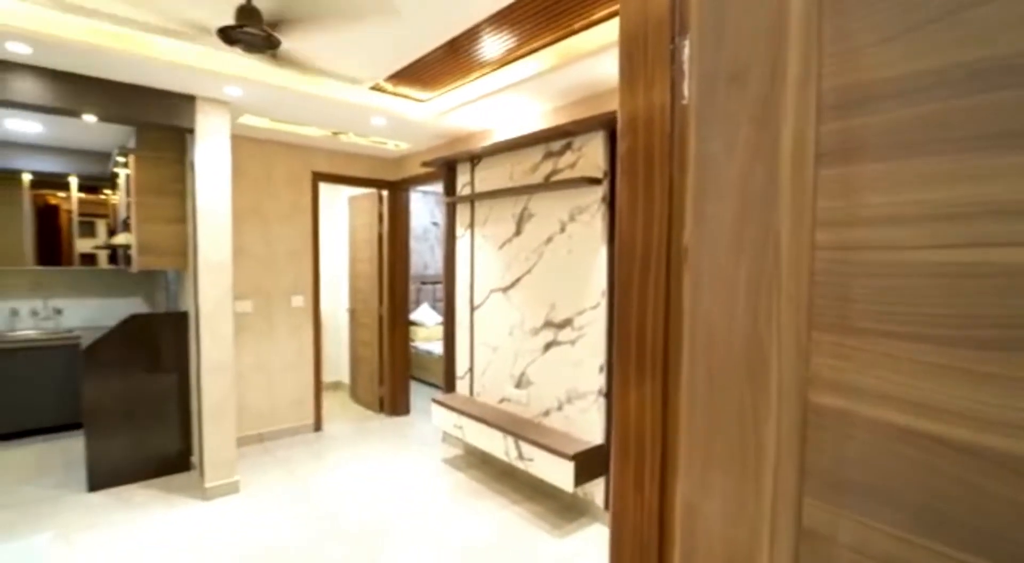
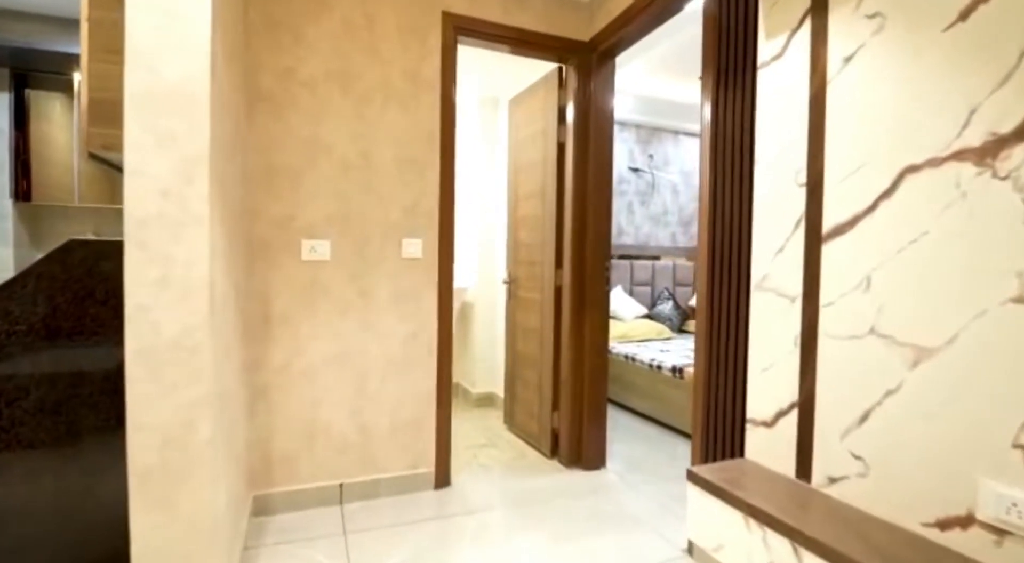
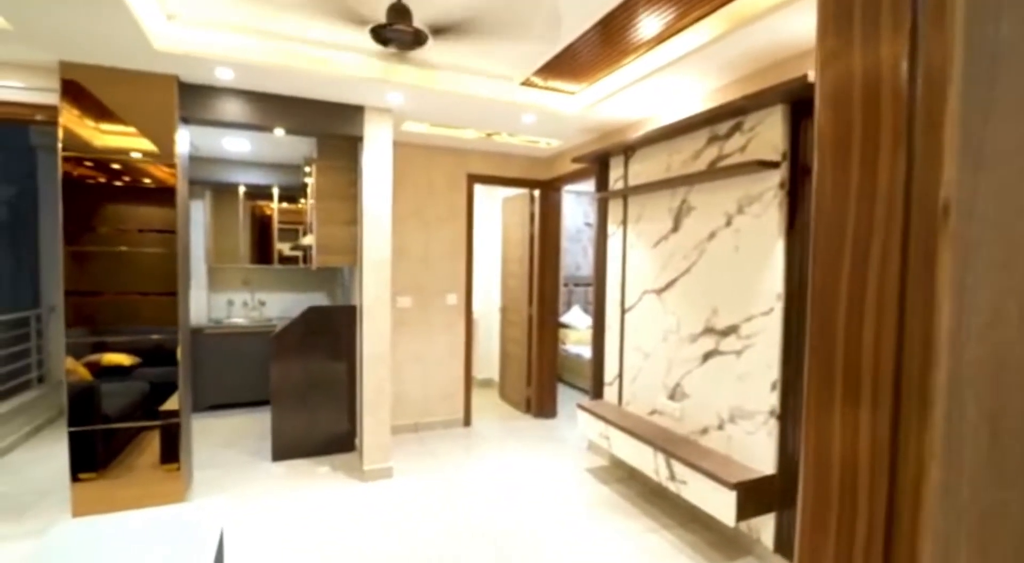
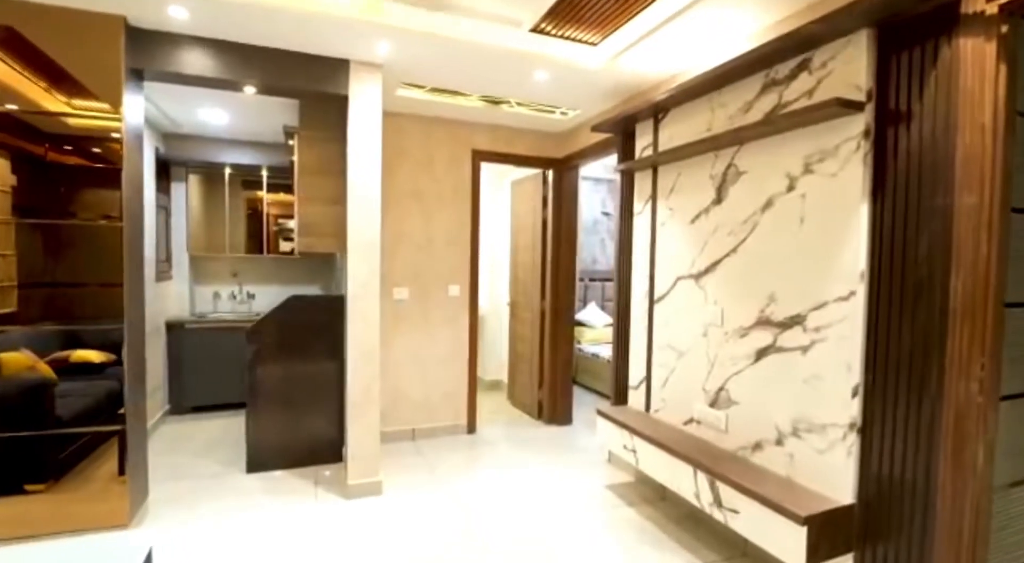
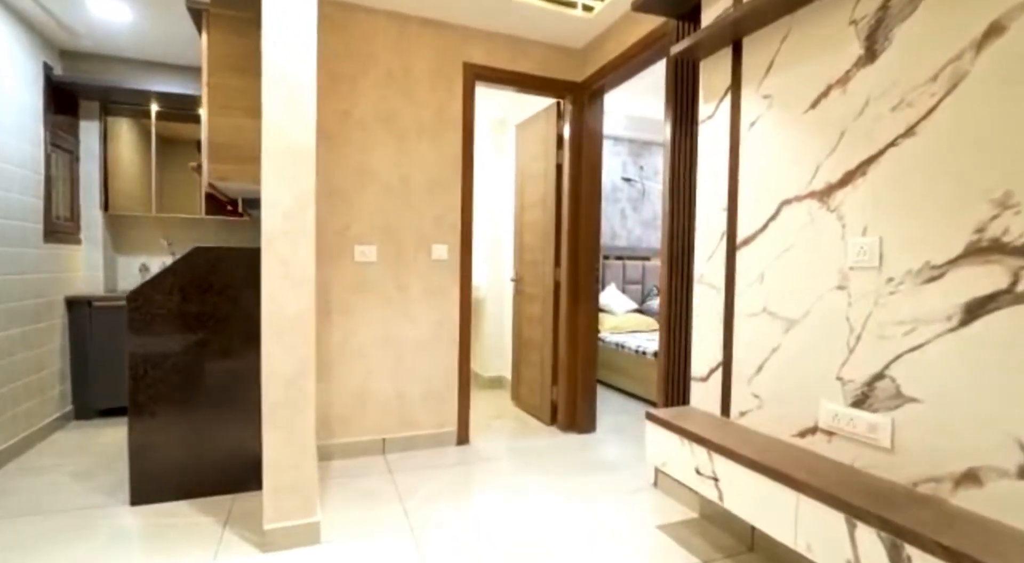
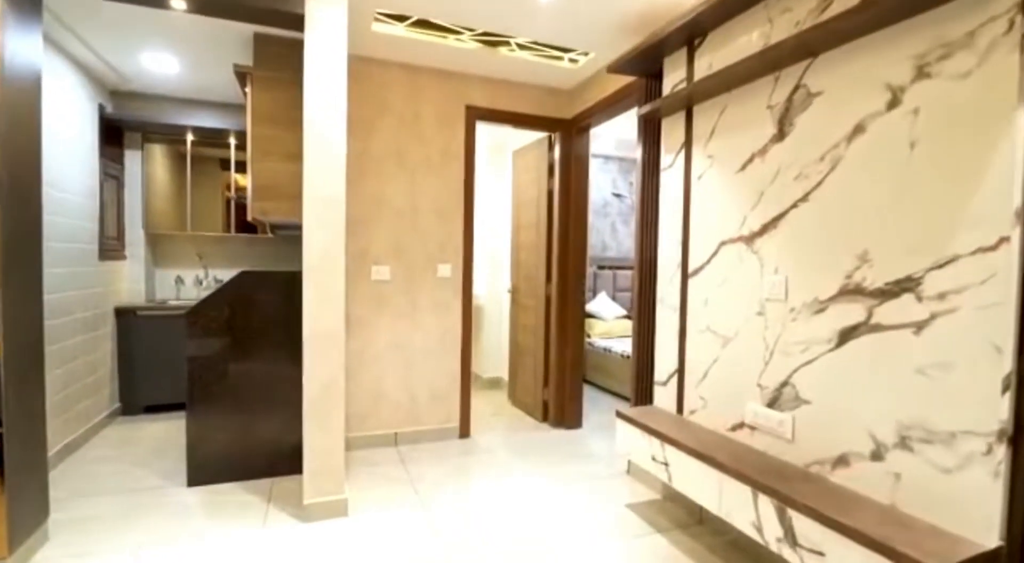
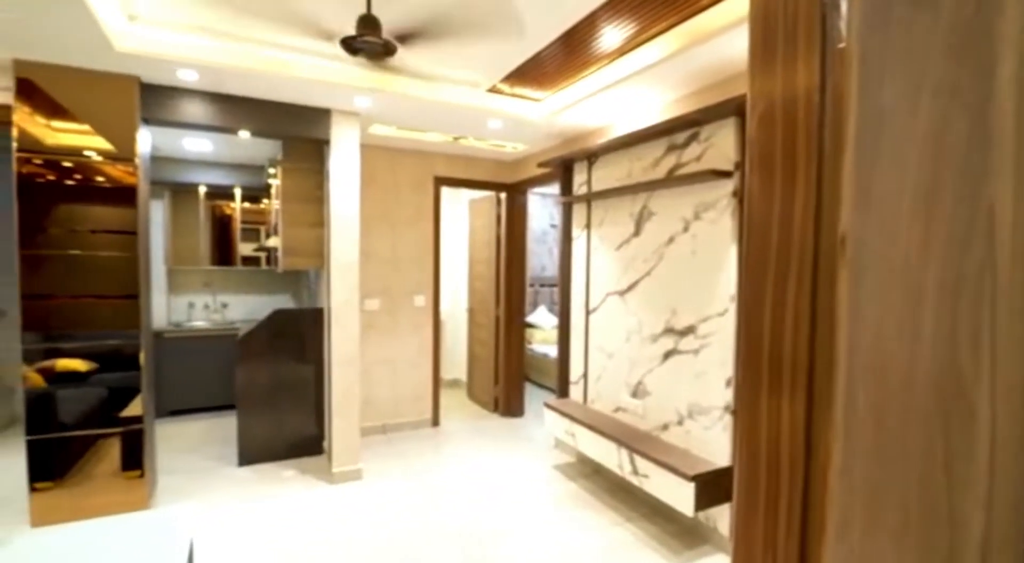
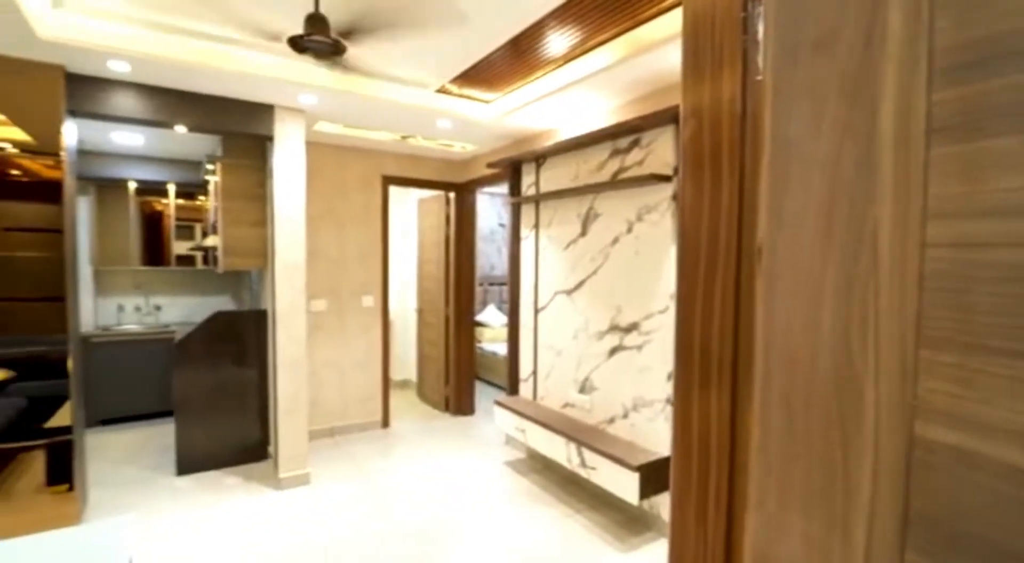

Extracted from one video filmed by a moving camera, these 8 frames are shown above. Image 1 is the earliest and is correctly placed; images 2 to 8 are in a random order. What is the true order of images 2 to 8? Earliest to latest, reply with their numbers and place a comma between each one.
8, 7, 3, 4, 6, 5, 2
